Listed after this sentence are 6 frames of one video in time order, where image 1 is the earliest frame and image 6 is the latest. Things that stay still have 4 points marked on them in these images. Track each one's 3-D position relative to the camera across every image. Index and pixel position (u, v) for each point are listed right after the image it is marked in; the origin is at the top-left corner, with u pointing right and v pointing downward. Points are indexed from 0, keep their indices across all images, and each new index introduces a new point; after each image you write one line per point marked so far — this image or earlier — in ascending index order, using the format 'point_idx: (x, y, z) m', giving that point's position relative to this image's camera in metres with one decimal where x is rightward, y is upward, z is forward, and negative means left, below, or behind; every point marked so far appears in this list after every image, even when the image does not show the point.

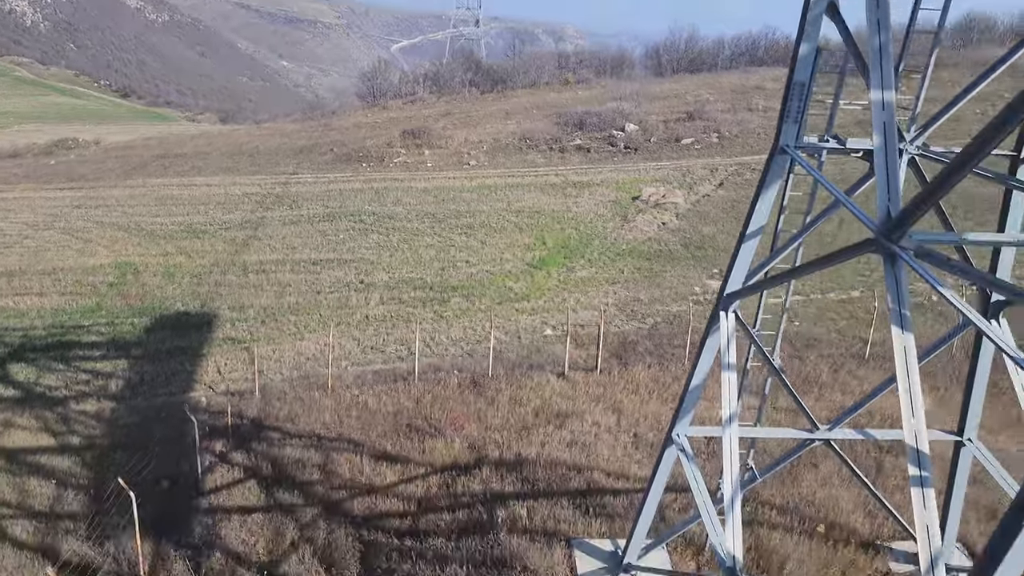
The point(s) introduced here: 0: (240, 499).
0: (-2.4, -1.9, +7.5) m
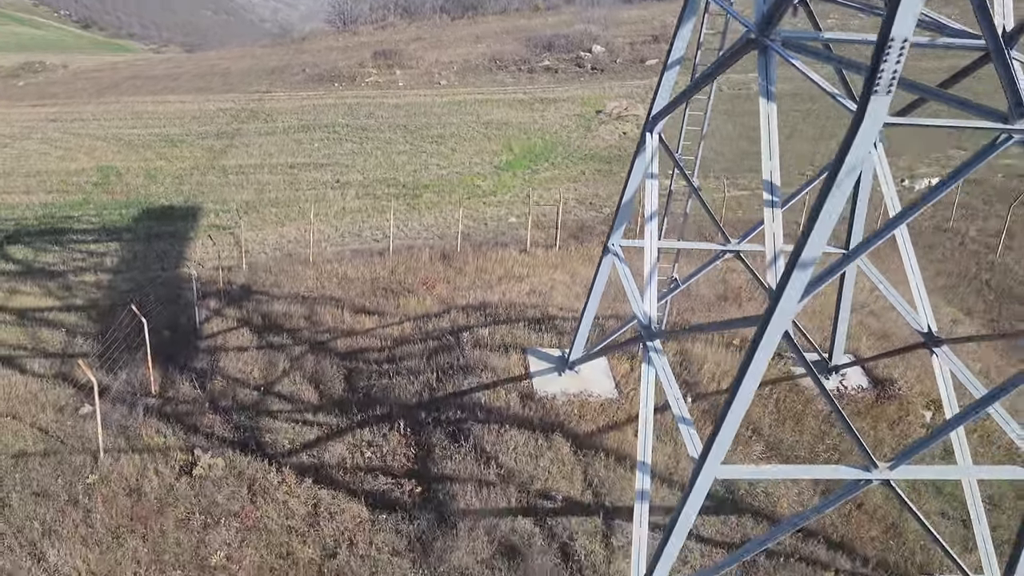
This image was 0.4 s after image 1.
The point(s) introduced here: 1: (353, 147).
0: (-2.8, -0.5, +8.4) m
1: (-3.3, +2.9, +17.4) m
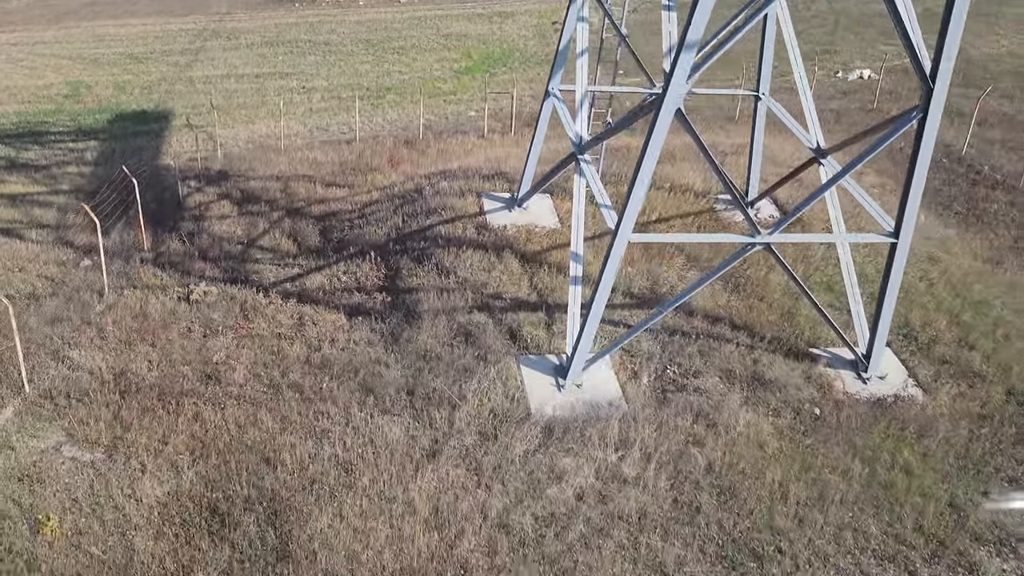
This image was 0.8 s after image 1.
0: (-3.2, +0.9, +9.2) m
1: (-4.2, +4.9, +17.9) m
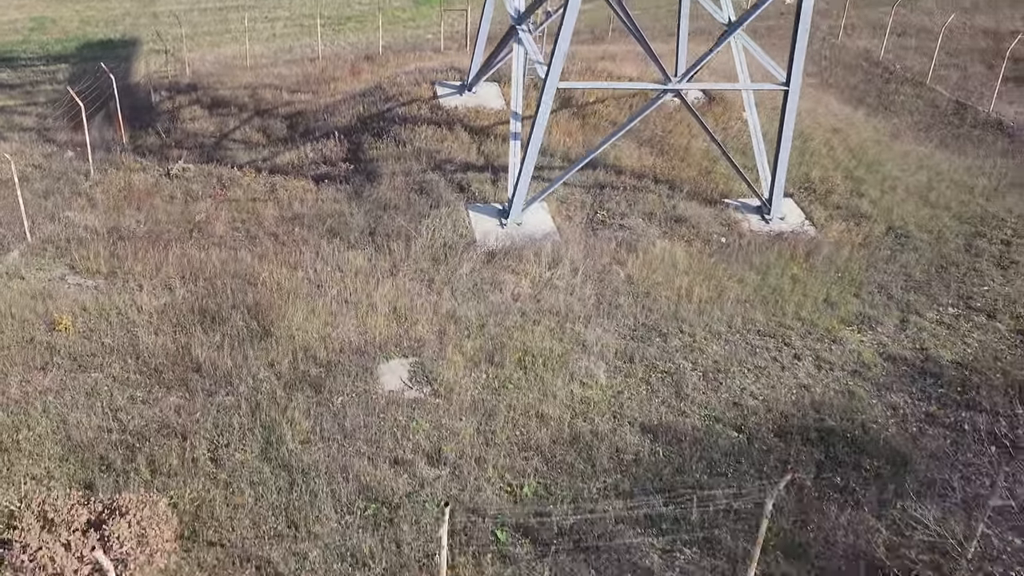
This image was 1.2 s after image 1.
0: (-3.8, +2.1, +9.8) m
1: (-5.1, +6.5, +18.3) m
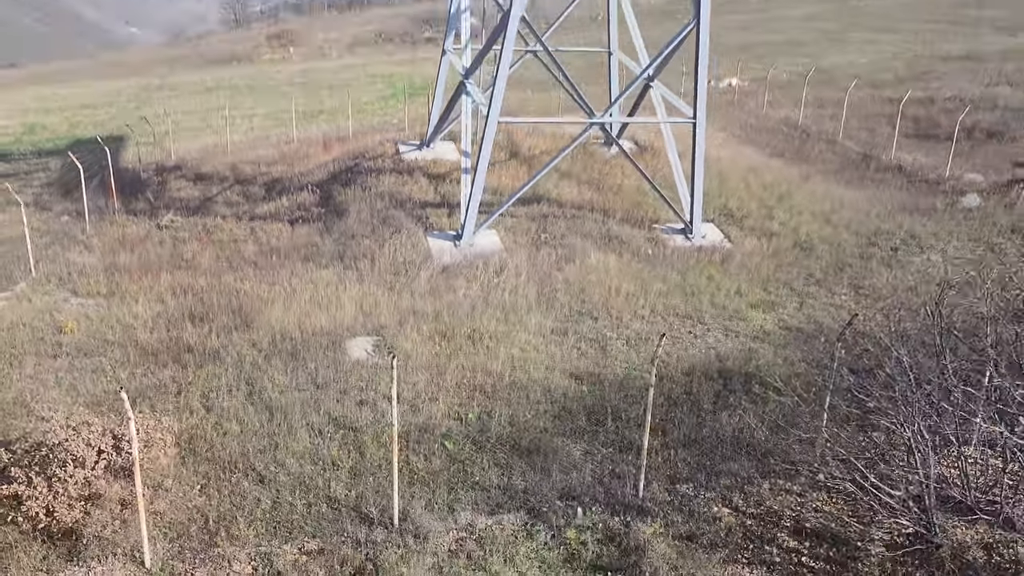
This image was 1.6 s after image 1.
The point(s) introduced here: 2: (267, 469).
0: (-4.3, +1.3, +10.7) m
1: (-6.1, +4.5, +19.8) m
2: (-1.2, -0.9, +4.1) m
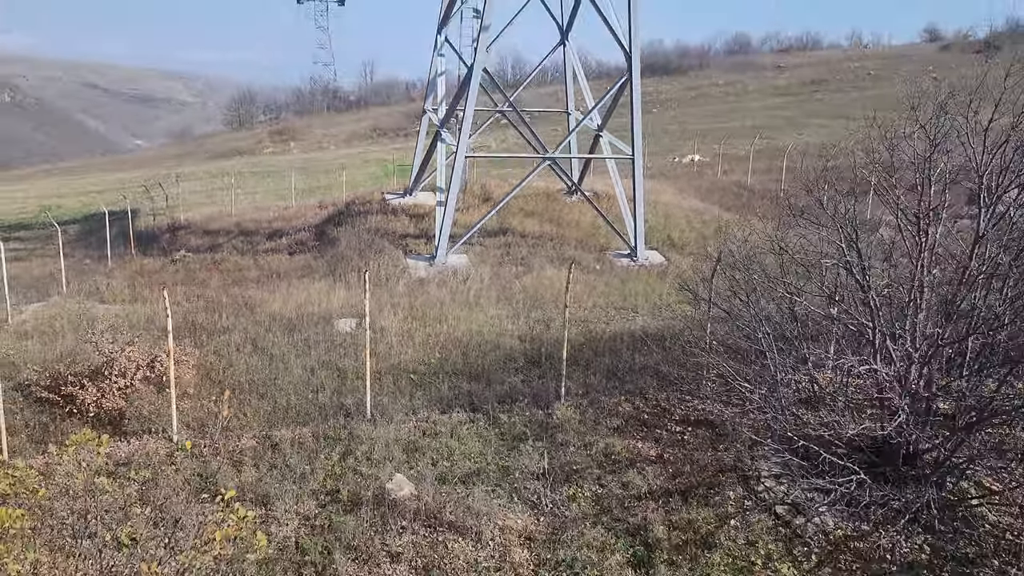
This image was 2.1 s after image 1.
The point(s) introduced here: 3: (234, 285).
0: (-4.7, +0.8, +12.0) m
1: (-6.5, +2.8, +21.3) m
2: (-1.5, -0.6, +5.1) m
3: (-2.7, 0.0, +8.2) m
